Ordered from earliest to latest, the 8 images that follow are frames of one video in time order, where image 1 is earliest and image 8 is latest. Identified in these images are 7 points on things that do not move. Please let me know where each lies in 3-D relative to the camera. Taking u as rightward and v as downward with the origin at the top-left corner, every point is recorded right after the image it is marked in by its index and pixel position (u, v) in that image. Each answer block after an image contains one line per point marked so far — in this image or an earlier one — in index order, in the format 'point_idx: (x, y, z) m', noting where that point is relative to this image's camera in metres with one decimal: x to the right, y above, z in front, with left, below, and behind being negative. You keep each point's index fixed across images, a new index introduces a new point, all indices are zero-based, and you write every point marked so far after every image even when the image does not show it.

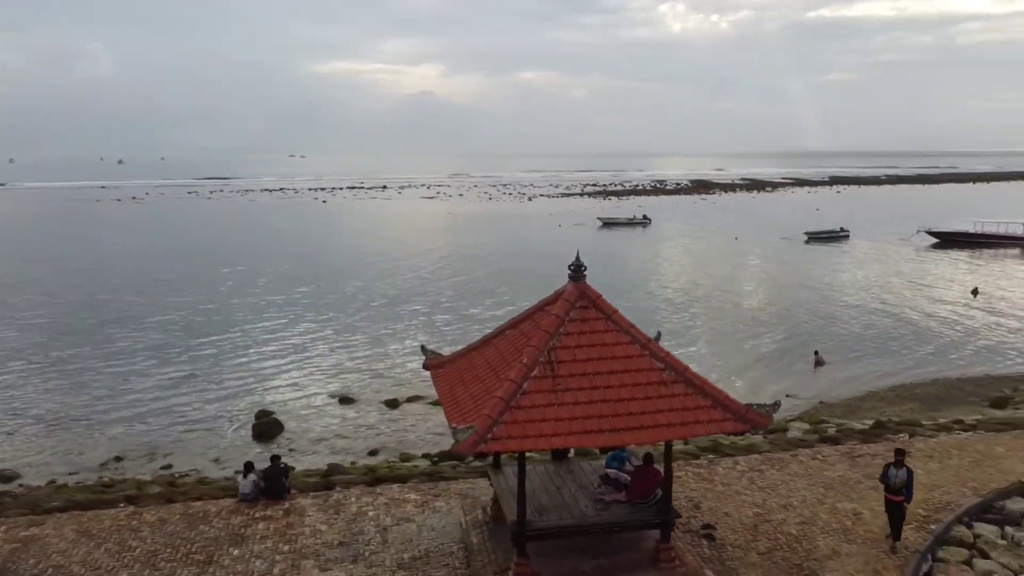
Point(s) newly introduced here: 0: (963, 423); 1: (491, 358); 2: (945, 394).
0: (+6.8, -2.0, +12.2) m
1: (-0.2, -0.6, +7.1) m
2: (+9.3, -2.2, +17.2) m
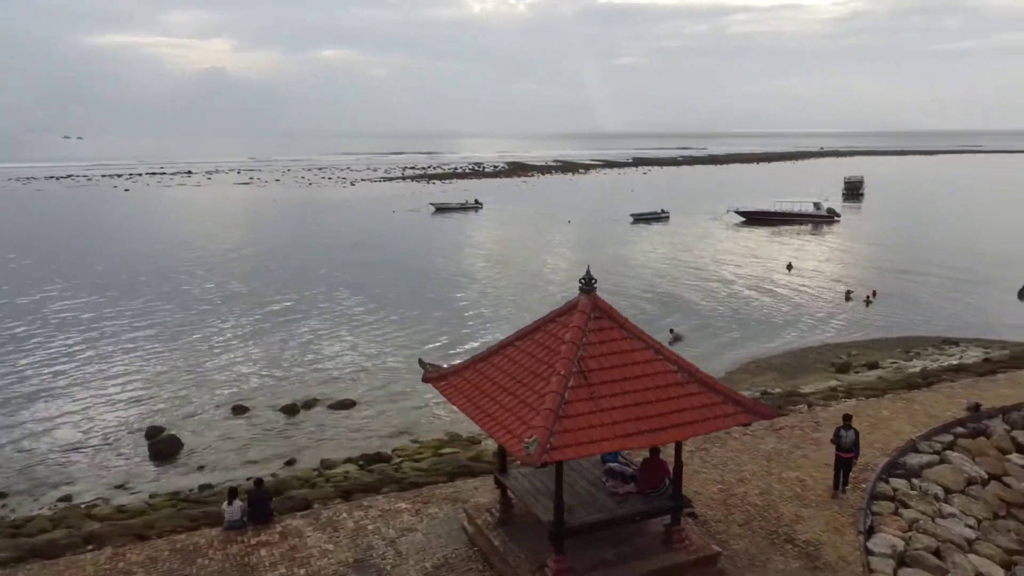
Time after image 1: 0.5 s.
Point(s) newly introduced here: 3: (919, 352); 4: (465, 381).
0: (+5.6, -1.8, +14.1) m
1: (0.0, -0.8, +7.5) m
2: (+6.9, -1.8, +19.5) m
3: (+10.2, -1.6, +20.1) m
4: (-0.4, -0.9, +7.7) m
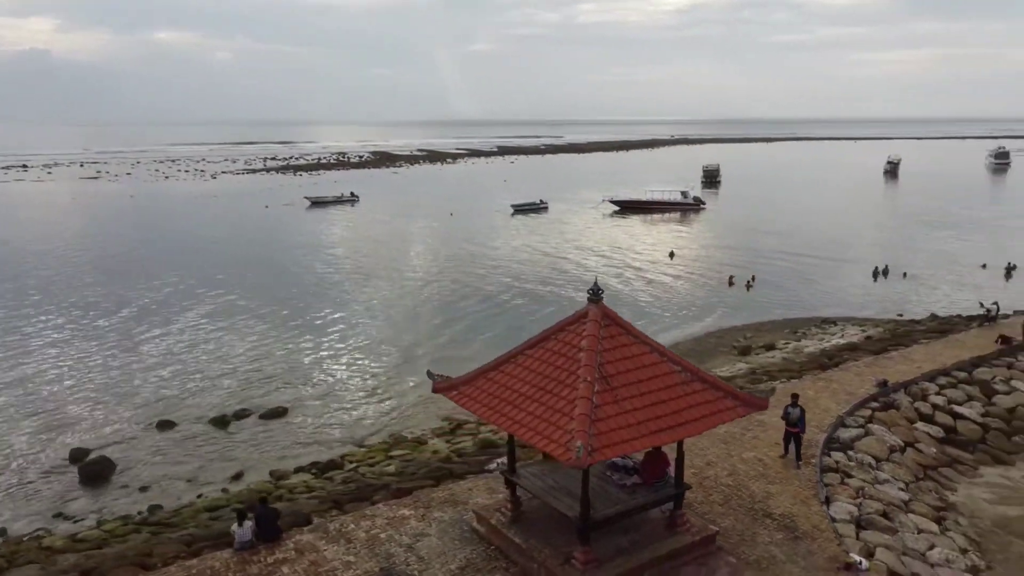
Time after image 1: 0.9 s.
0: (+4.6, -1.6, +15.4) m
1: (+0.1, -0.9, +7.9) m
2: (+5.0, -1.5, +21.0) m
3: (+8.1, -1.2, +22.1) m
4: (-0.3, -1.0, +8.1) m
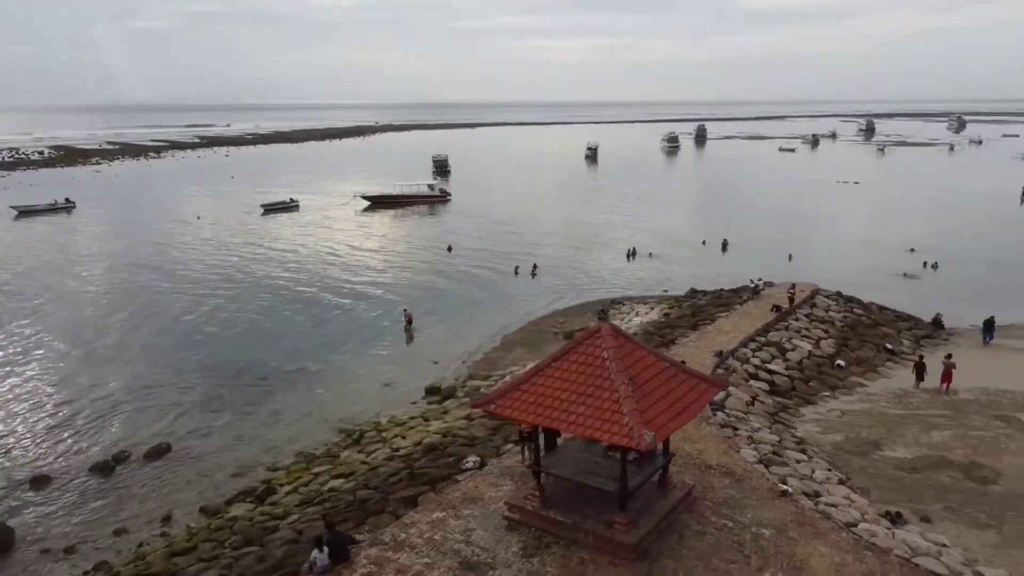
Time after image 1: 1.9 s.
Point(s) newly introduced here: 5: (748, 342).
0: (+2.2, -1.5, +18.3) m
1: (+0.5, -1.2, +9.7) m
2: (+0.6, -1.4, +23.7) m
3: (+3.0, -0.8, +25.8) m
4: (+0.1, -1.4, +9.8) m
5: (+5.3, -1.2, +18.0) m
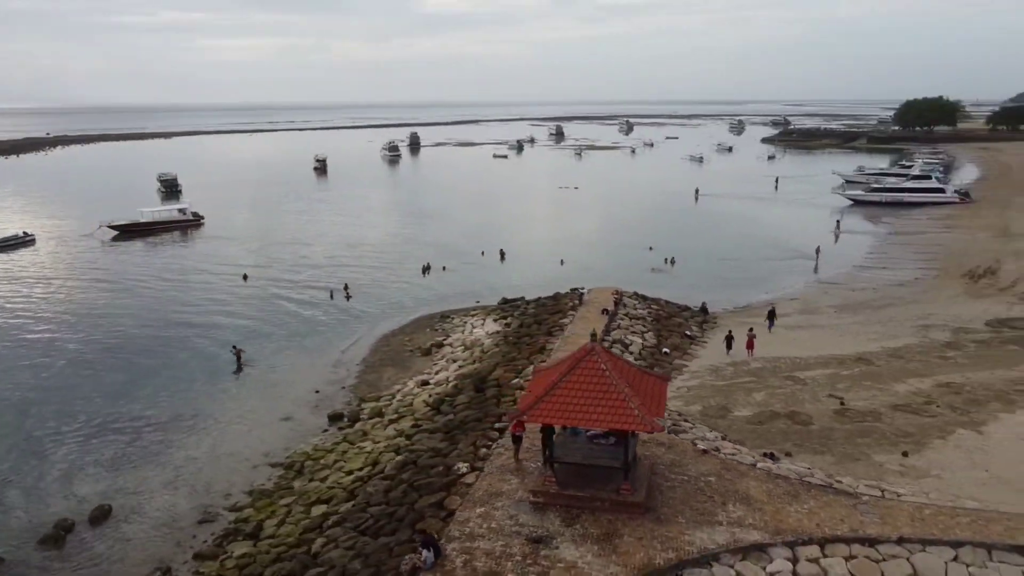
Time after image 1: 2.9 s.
0: (-0.5, -2.1, +21.5) m
1: (+1.0, -1.7, +12.9) m
2: (-3.9, -2.2, +26.0) m
3: (-2.4, -1.4, +28.8) m
4: (+0.6, -1.9, +12.8) m
5: (+2.5, -1.5, +22.2) m
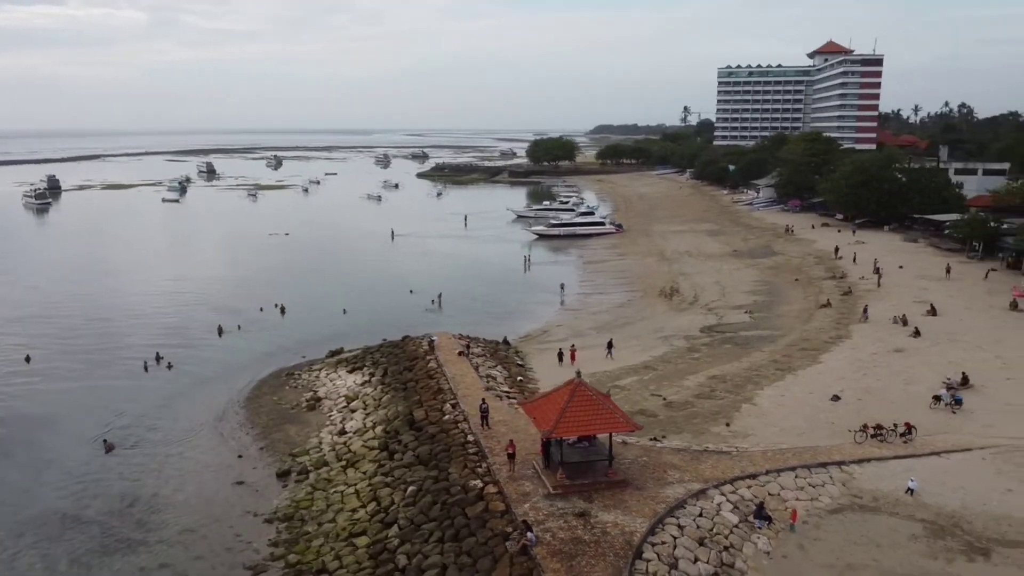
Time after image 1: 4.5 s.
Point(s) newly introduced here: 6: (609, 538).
0: (-3.4, -3.9, +26.2) m
1: (+1.5, -3.0, +19.0) m
2: (-8.4, -4.5, +28.7) m
3: (-8.3, -3.8, +31.9) m
4: (+1.2, -3.2, +18.7) m
5: (-1.1, -3.2, +28.1) m
6: (+2.1, -5.3, +17.0) m
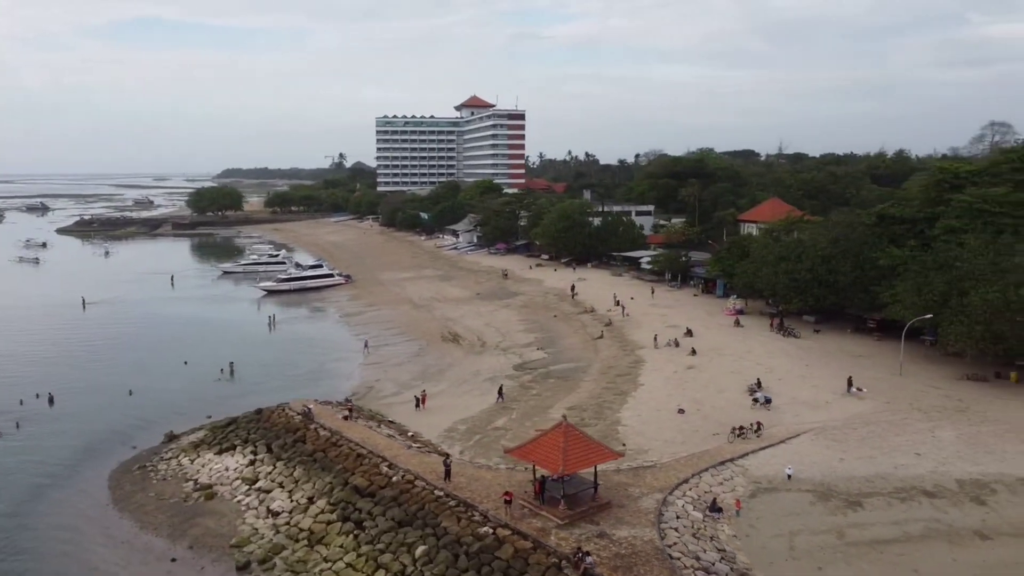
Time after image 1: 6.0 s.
0: (-5.7, -6.3, +26.5) m
1: (+1.7, -4.5, +22.1) m
2: (-11.2, -7.3, +26.6) m
3: (-12.5, -6.8, +29.6) m
4: (+1.6, -4.7, +21.7) m
5: (-4.5, -5.5, +29.2) m
6: (+3.3, -6.6, +20.5) m
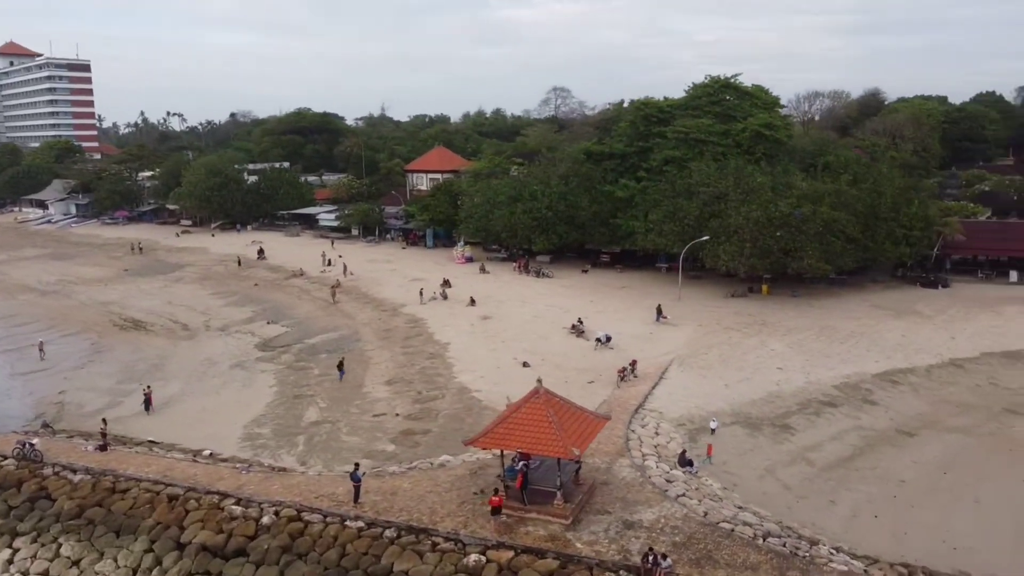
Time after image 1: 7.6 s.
0: (-7.3, -5.2, +16.7) m
1: (+1.1, -2.8, +16.4) m
2: (-12.1, -6.9, +14.2) m
3: (-14.7, -6.5, +16.1) m
4: (+1.2, -3.1, +16.1) m
5: (-7.7, -4.3, +19.7) m
6: (+3.4, -4.7, +15.9) m
